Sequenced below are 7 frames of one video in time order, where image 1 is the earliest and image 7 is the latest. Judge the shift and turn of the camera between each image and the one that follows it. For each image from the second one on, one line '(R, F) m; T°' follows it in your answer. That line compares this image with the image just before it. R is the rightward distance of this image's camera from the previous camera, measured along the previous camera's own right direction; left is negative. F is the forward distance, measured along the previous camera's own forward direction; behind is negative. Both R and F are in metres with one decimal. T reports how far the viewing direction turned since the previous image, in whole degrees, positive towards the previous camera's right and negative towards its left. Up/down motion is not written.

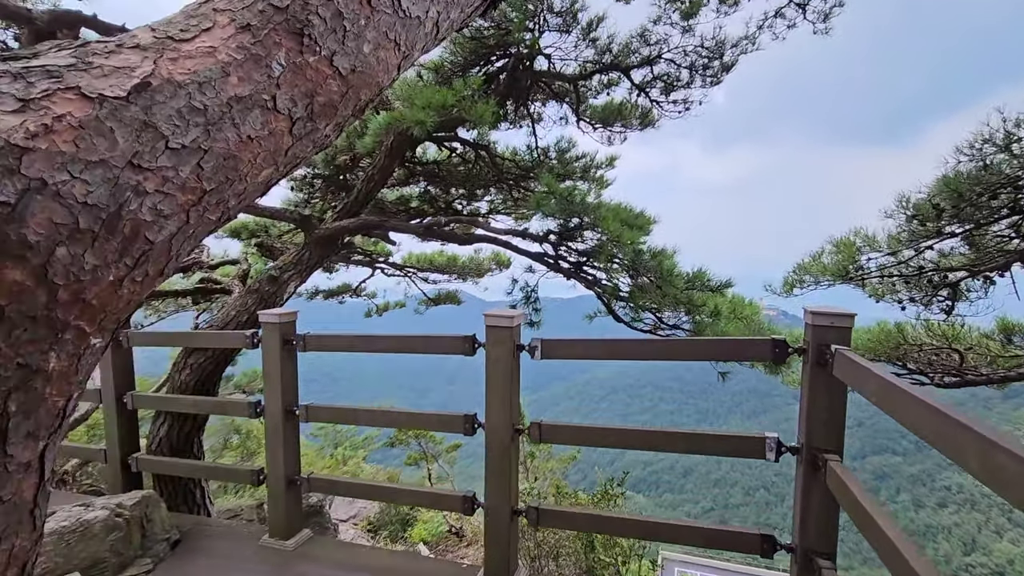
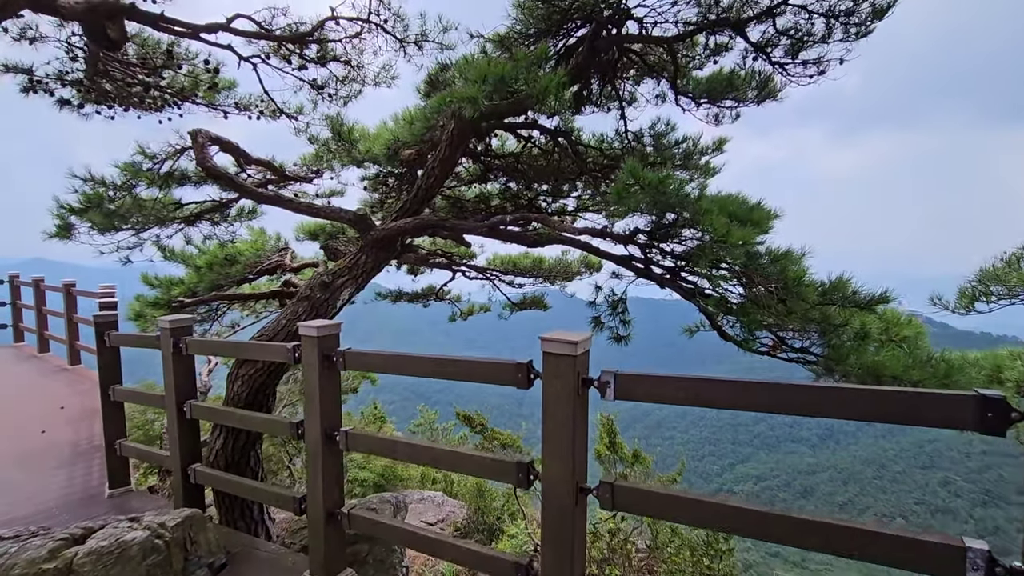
(+0.1, +0.5) m; -11°
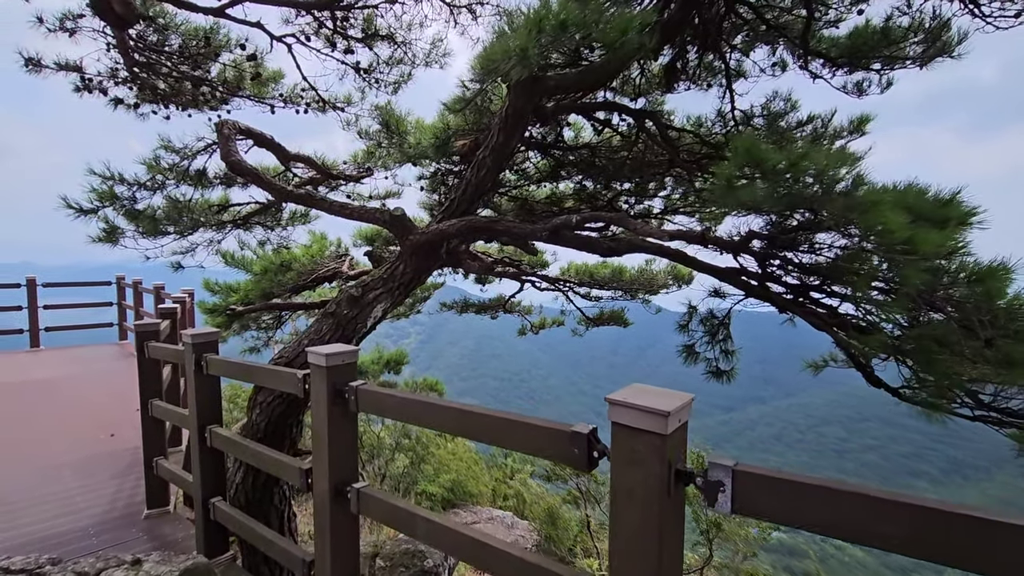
(+0.1, +0.6) m; -9°
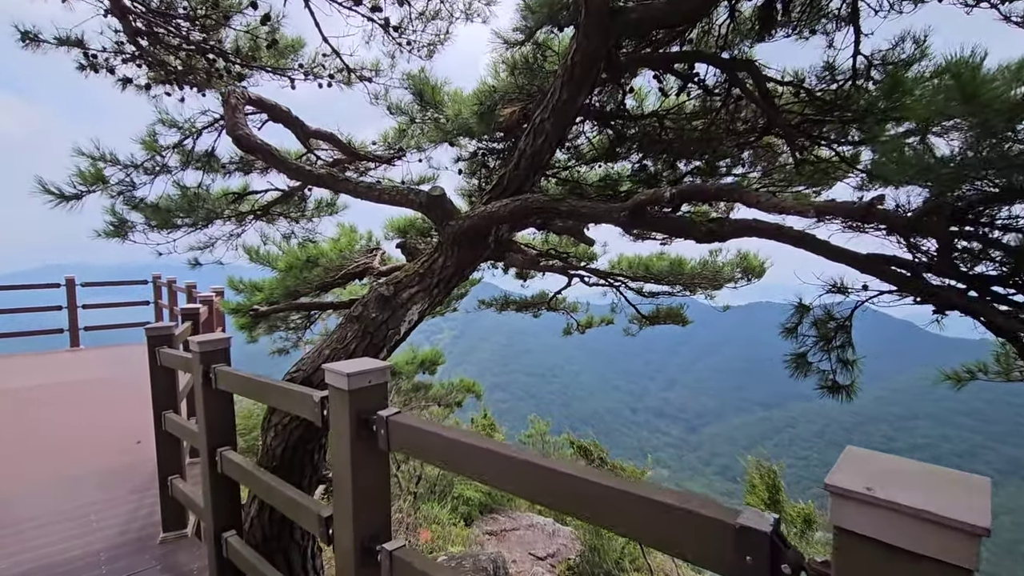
(-0.1, +0.5) m; -4°
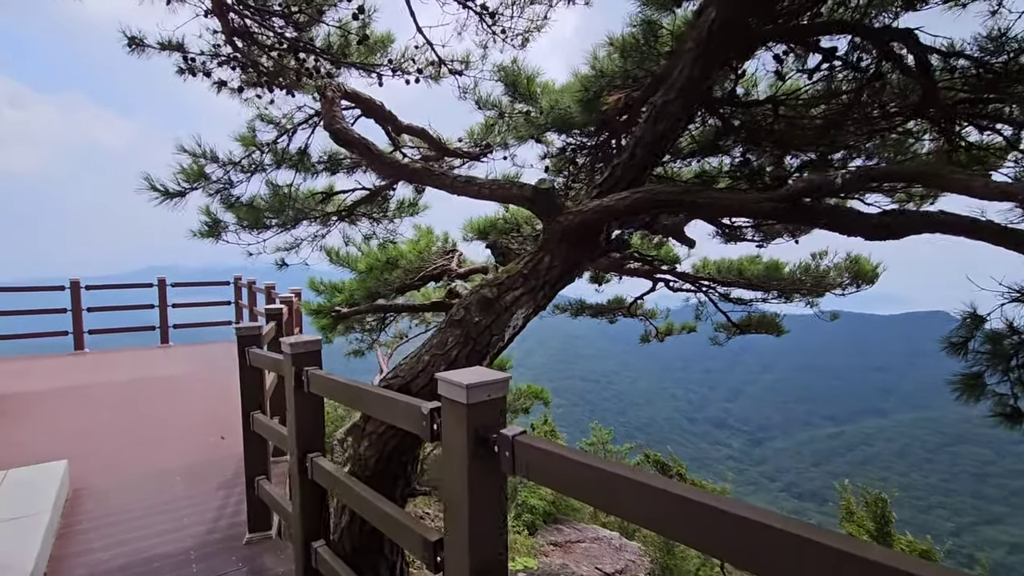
(-0.2, +0.2) m; -6°
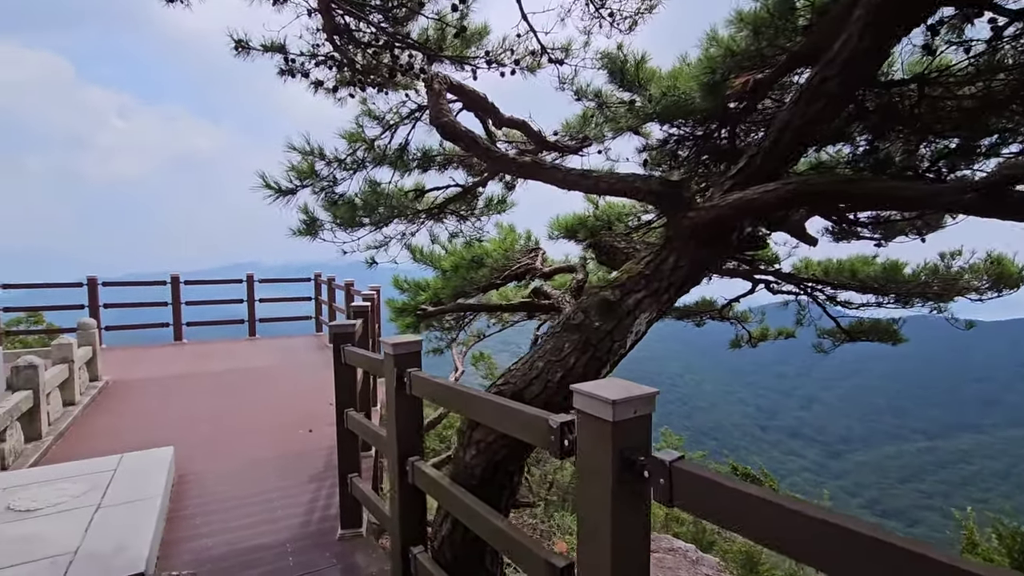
(-0.2, +0.1) m; -7°
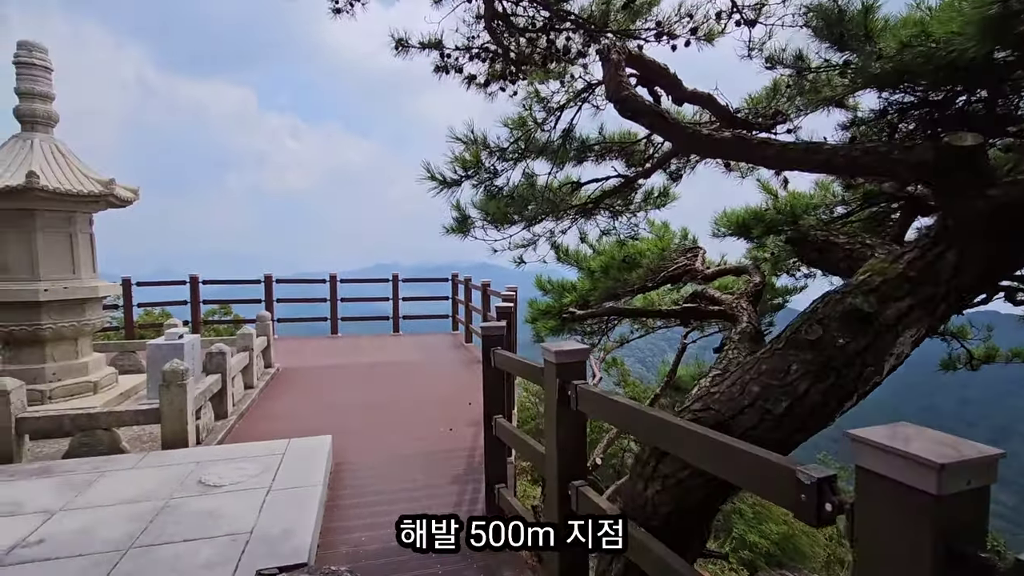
(-0.2, +0.3) m; -14°
